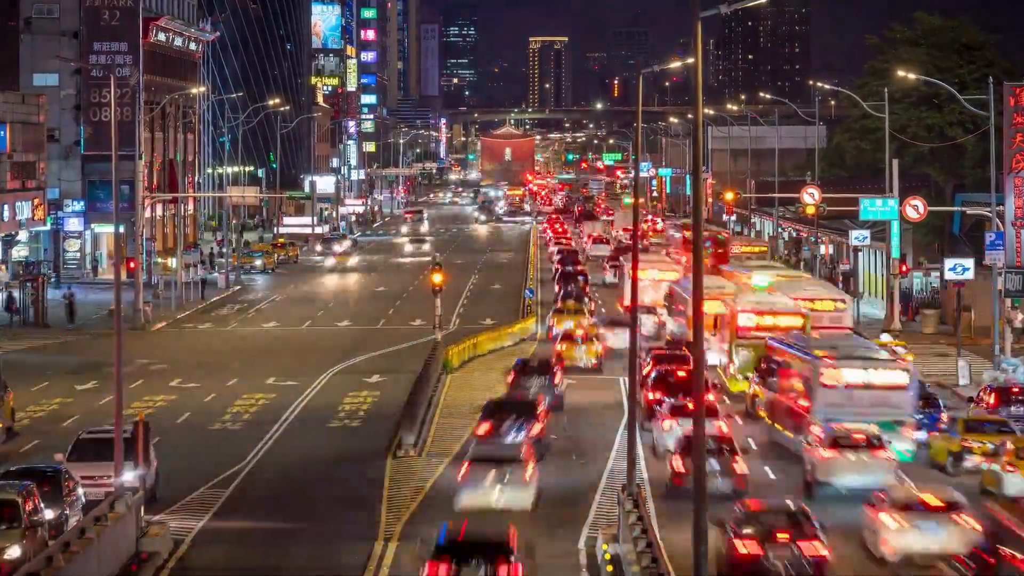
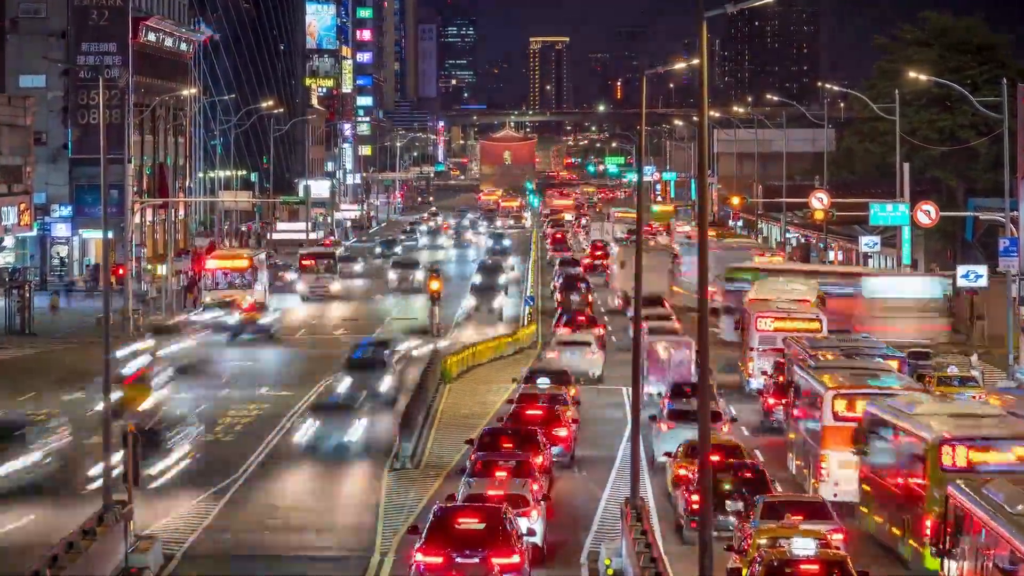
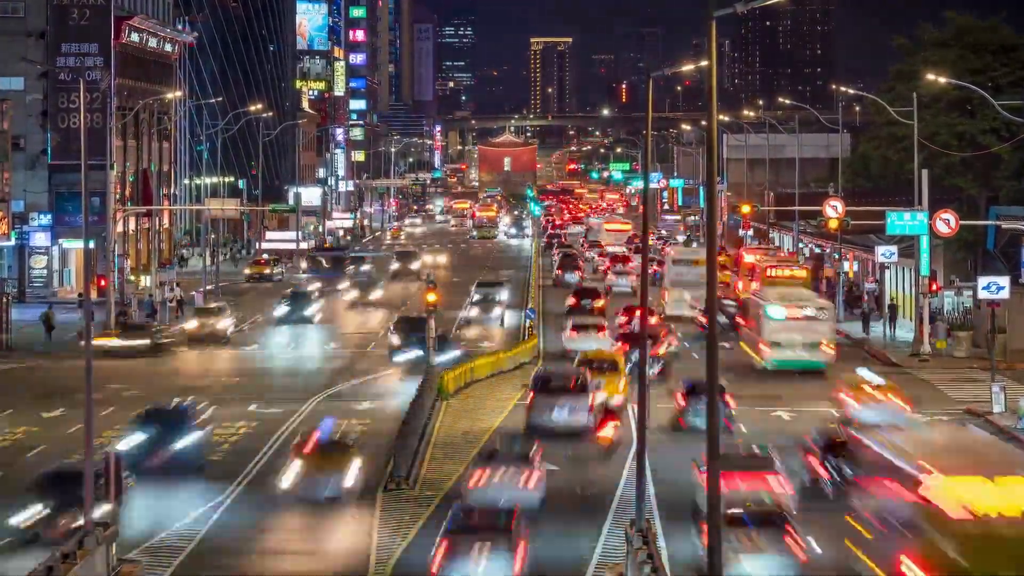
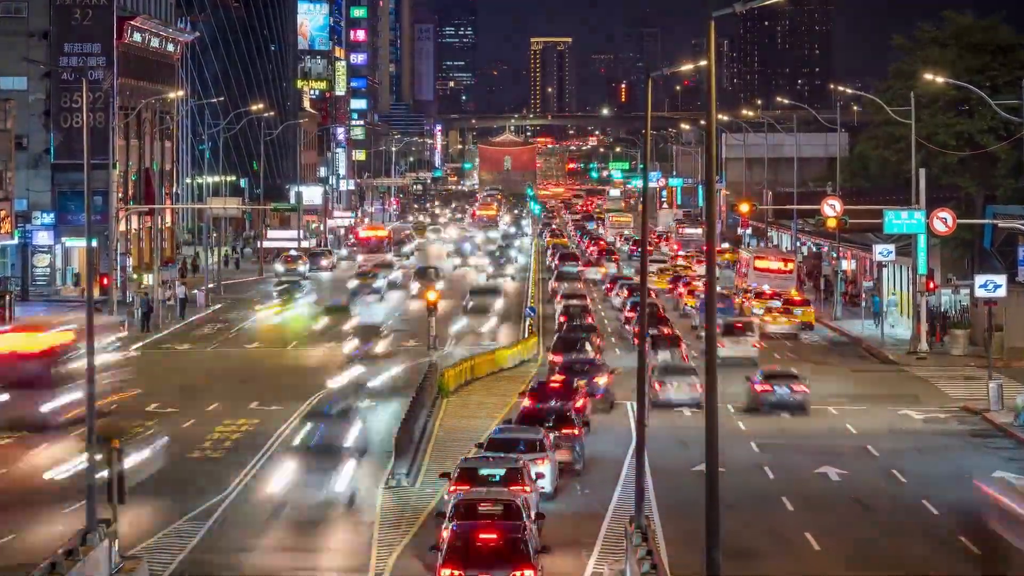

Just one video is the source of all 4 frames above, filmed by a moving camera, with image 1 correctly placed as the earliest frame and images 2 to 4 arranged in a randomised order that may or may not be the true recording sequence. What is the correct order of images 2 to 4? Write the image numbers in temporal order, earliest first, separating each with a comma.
2, 4, 3
